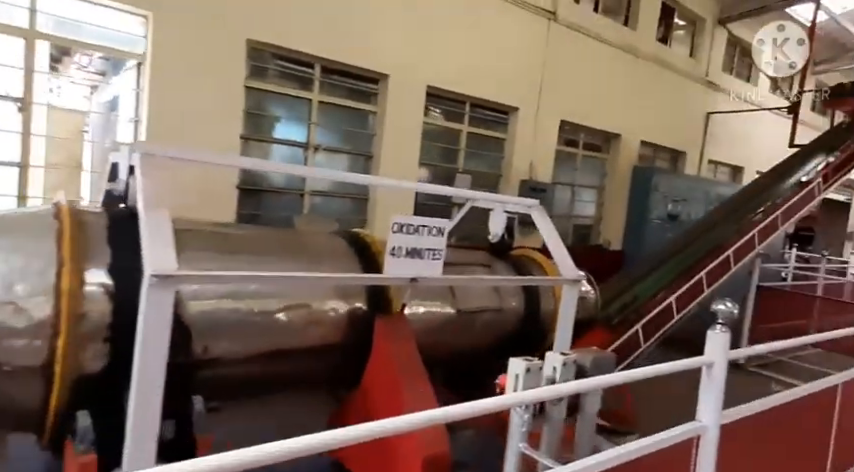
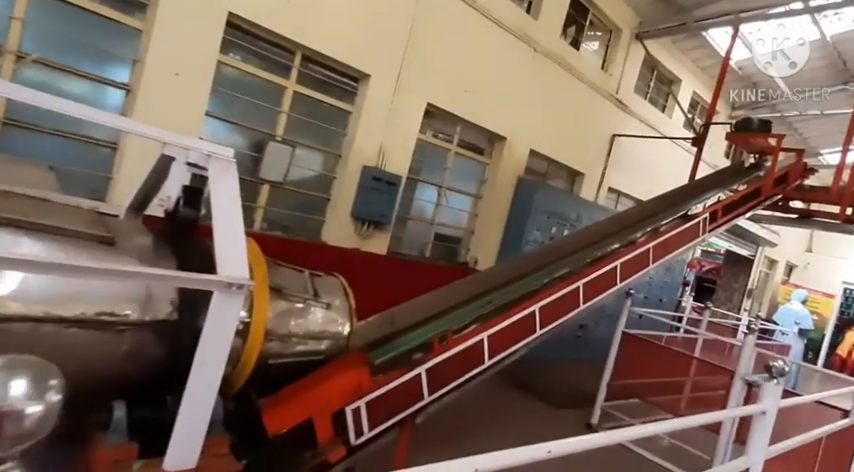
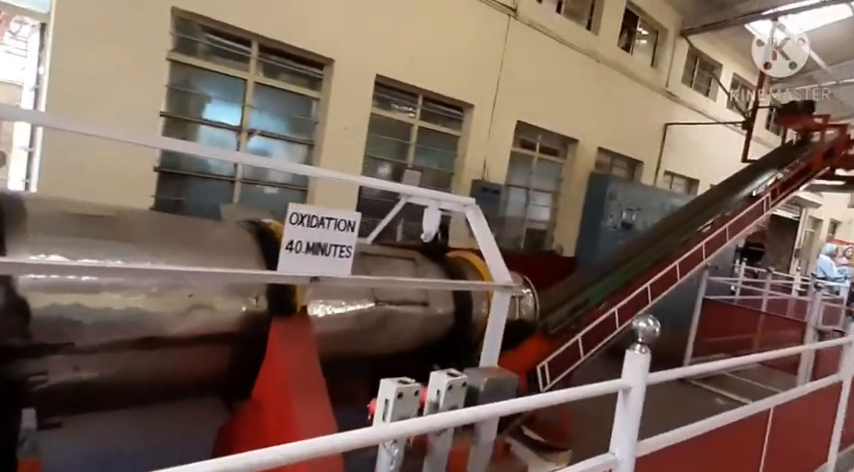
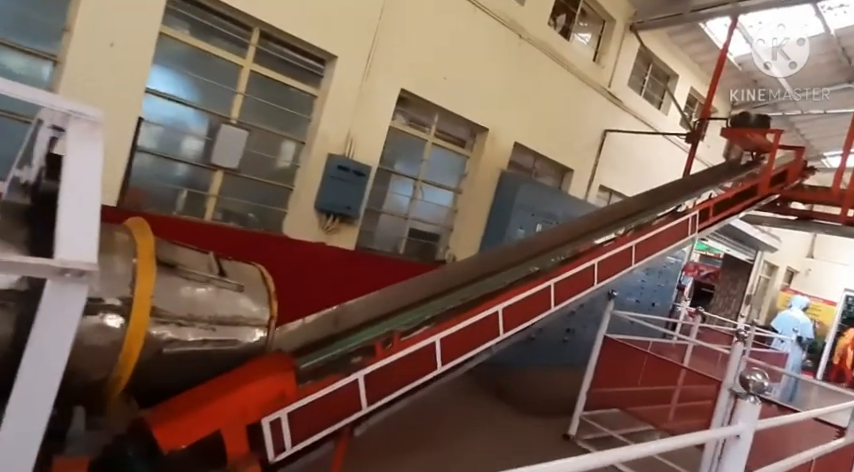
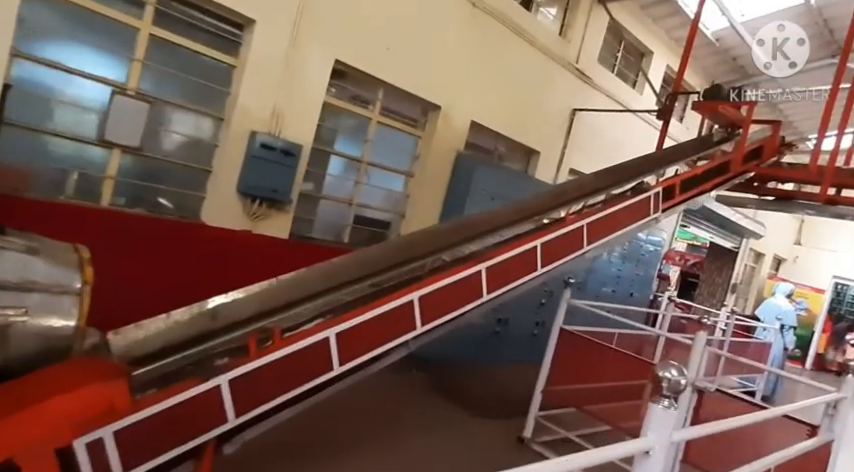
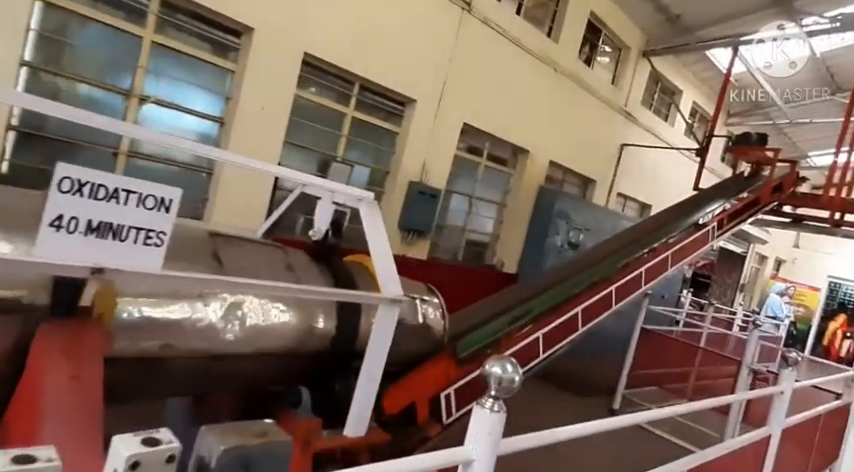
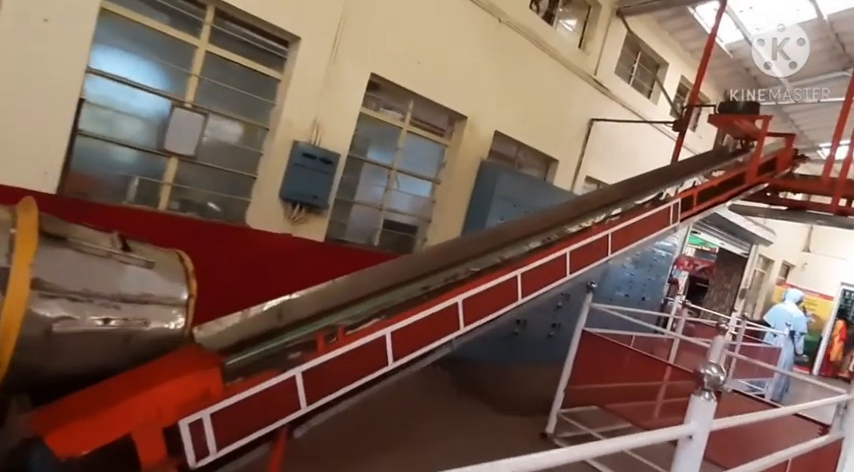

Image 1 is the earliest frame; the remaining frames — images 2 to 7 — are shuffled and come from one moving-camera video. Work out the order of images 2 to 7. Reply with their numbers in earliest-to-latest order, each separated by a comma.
3, 6, 2, 4, 7, 5
